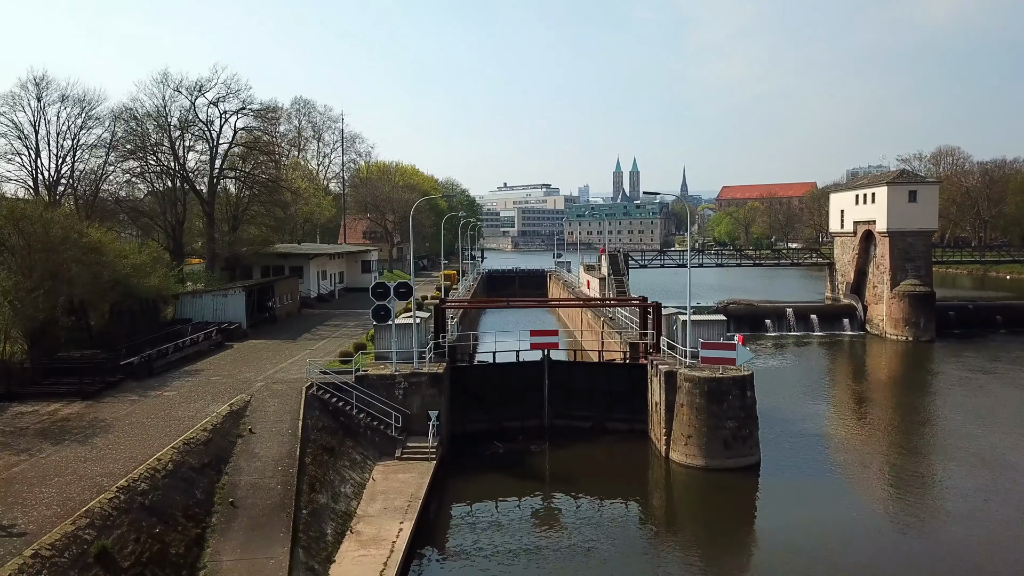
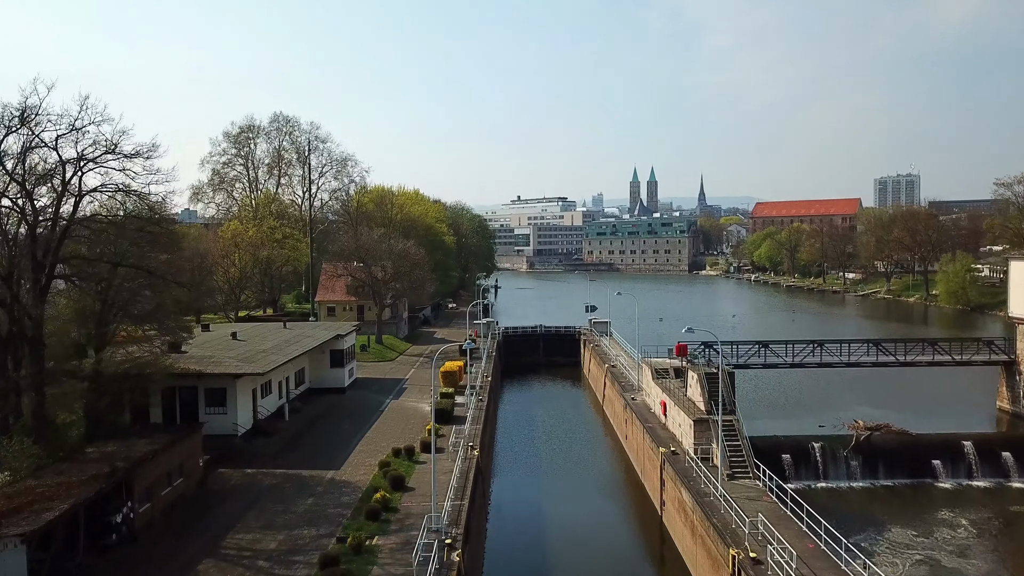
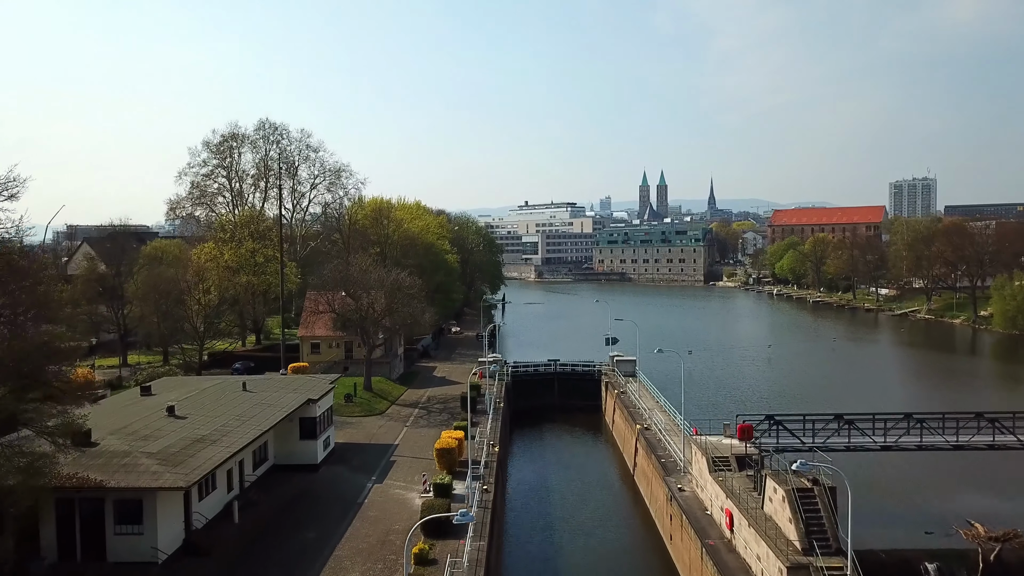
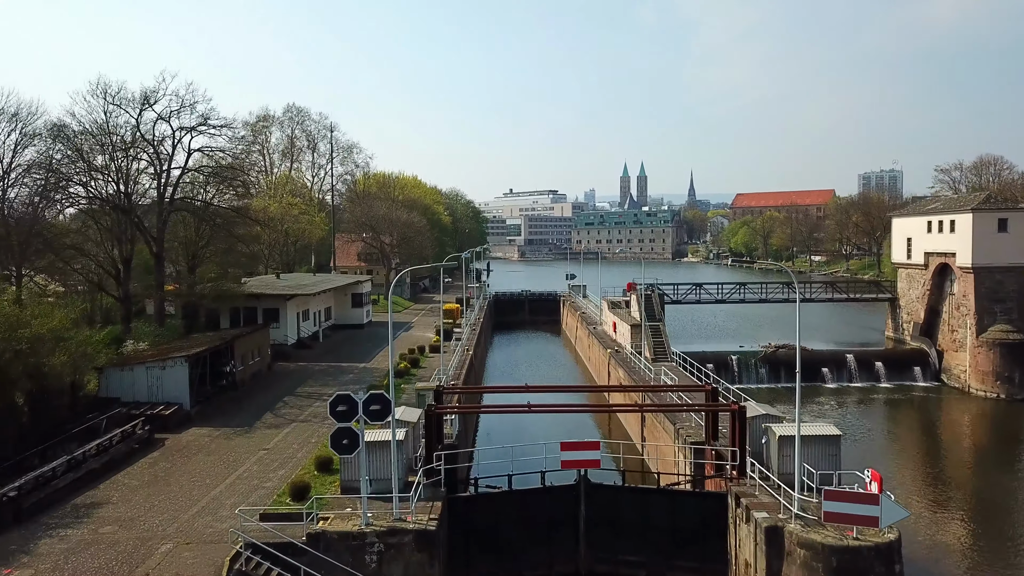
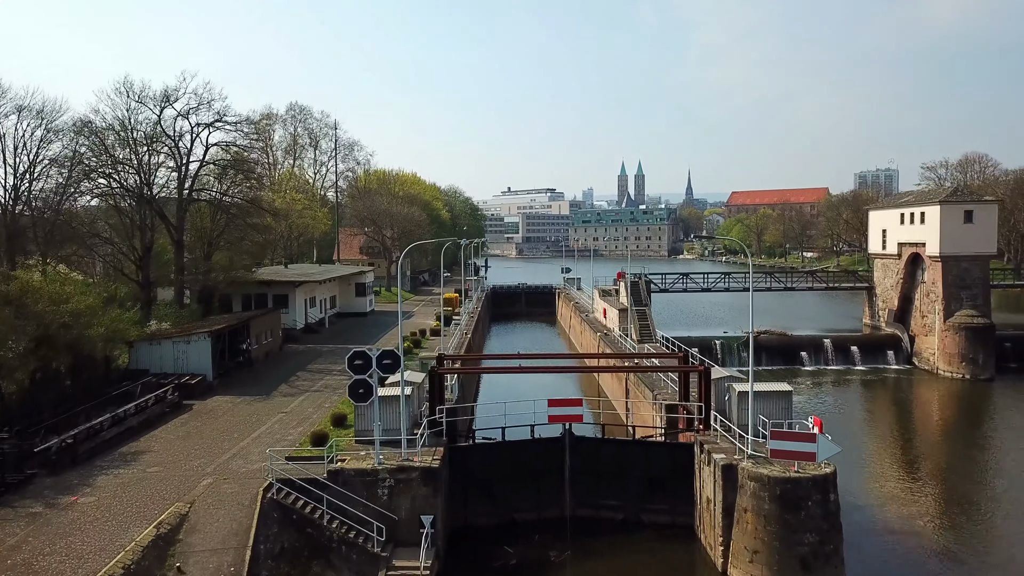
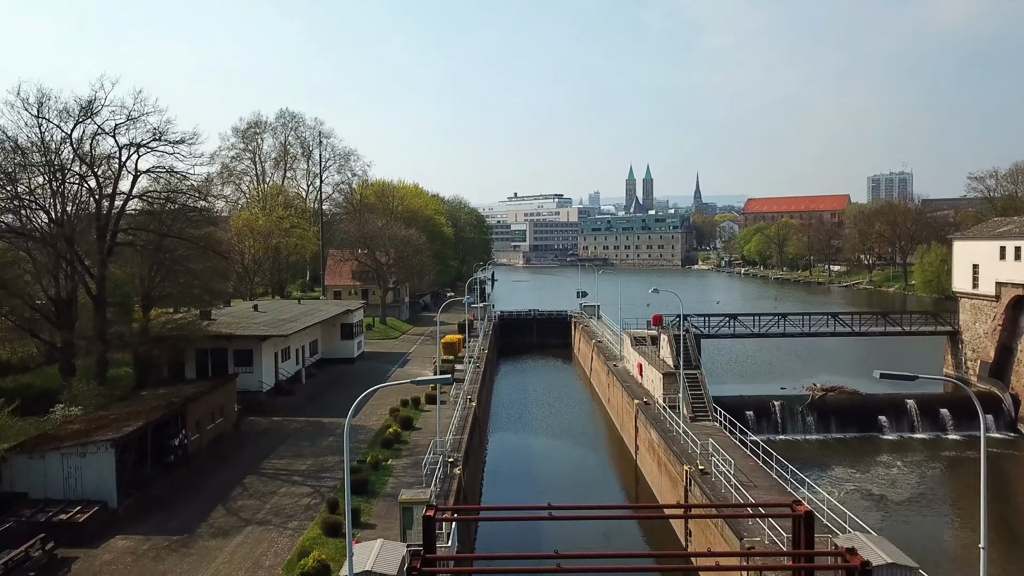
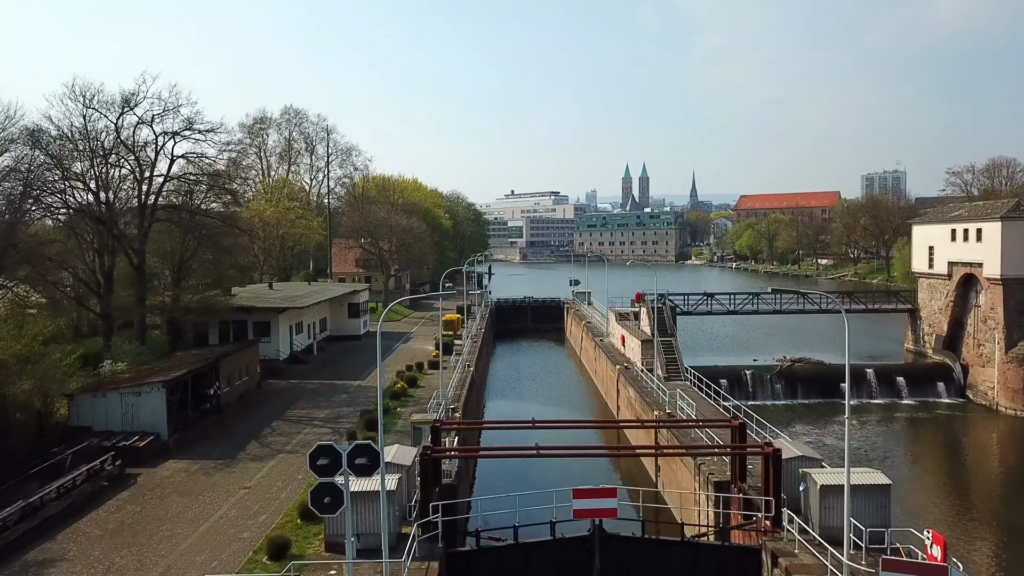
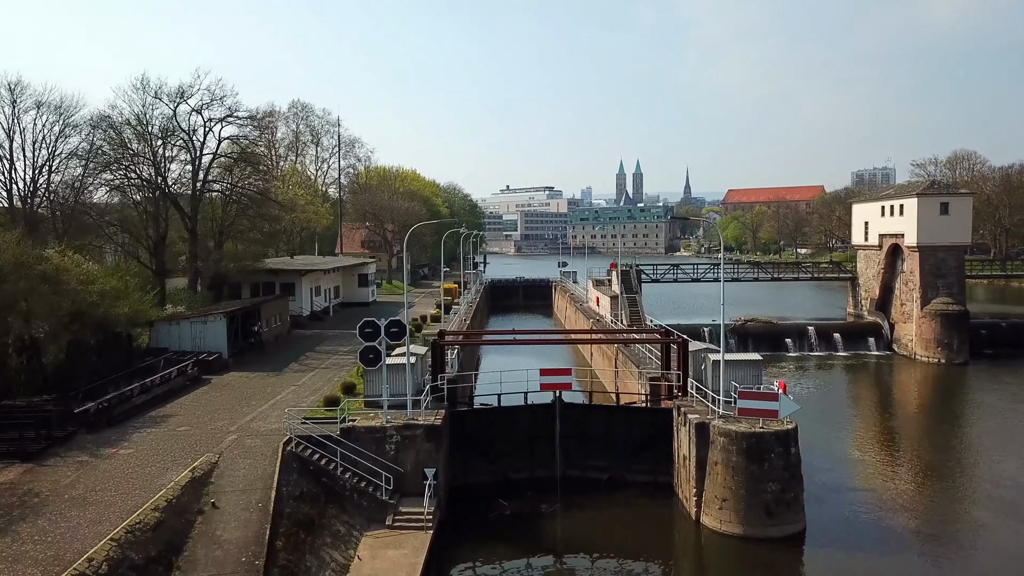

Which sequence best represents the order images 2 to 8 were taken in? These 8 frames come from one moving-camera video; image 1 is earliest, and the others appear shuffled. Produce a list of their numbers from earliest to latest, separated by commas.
8, 5, 4, 7, 6, 2, 3
